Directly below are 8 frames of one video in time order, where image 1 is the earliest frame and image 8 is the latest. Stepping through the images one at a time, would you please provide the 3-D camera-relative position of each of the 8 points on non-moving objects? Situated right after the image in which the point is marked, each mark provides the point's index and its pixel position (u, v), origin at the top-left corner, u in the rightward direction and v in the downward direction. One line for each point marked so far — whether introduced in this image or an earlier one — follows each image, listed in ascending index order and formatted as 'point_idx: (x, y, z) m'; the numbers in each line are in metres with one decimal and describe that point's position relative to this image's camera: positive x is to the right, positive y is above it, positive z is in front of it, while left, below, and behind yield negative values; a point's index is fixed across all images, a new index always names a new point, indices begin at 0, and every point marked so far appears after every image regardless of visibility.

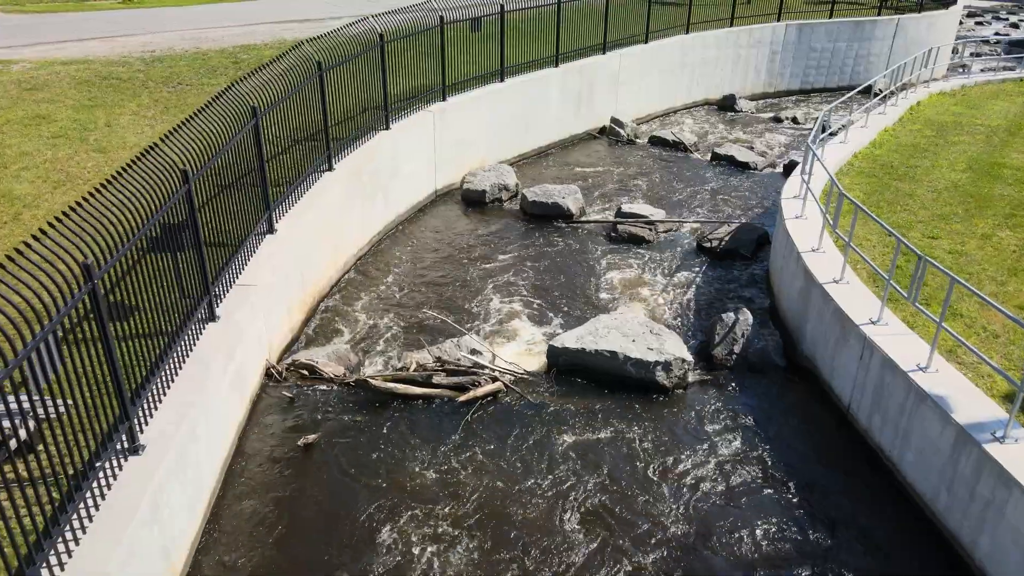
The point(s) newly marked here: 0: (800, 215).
0: (+4.4, +1.1, +11.7) m
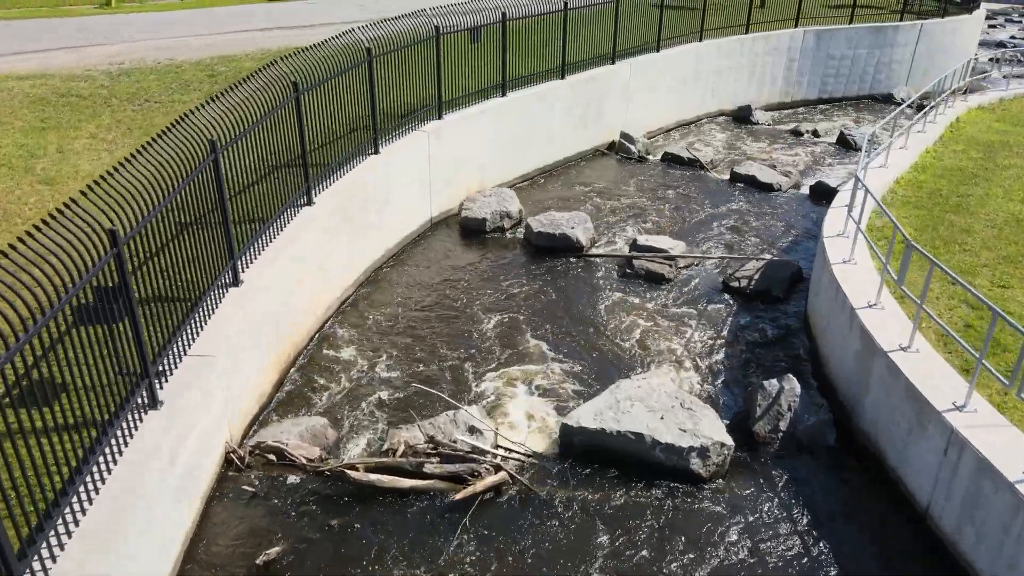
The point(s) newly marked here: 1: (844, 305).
0: (+4.5, +0.4, +10.2) m
1: (+4.0, -0.3, +9.2) m
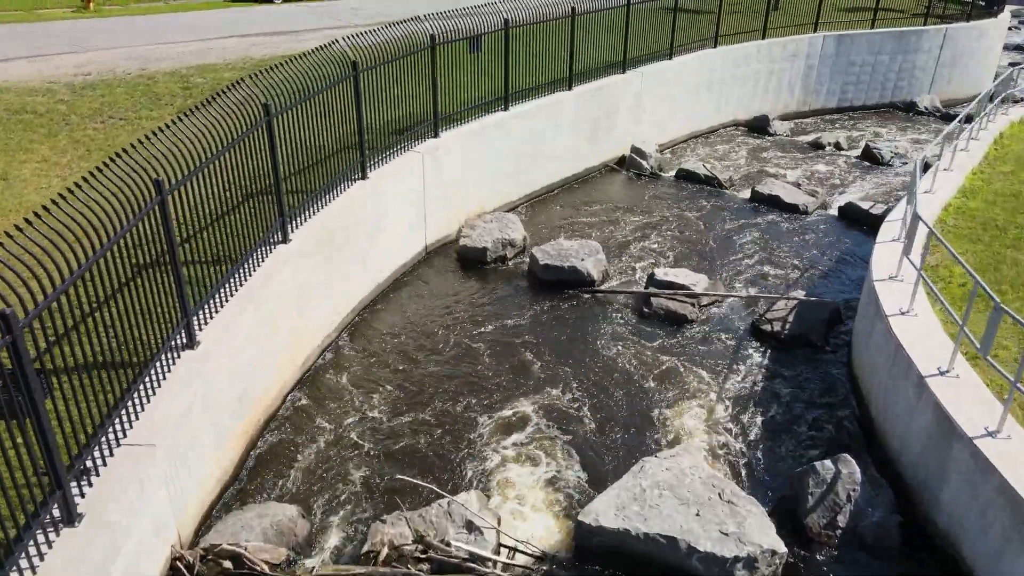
0: (+4.5, -0.3, +8.8) m
1: (+4.1, -0.9, +7.8) m
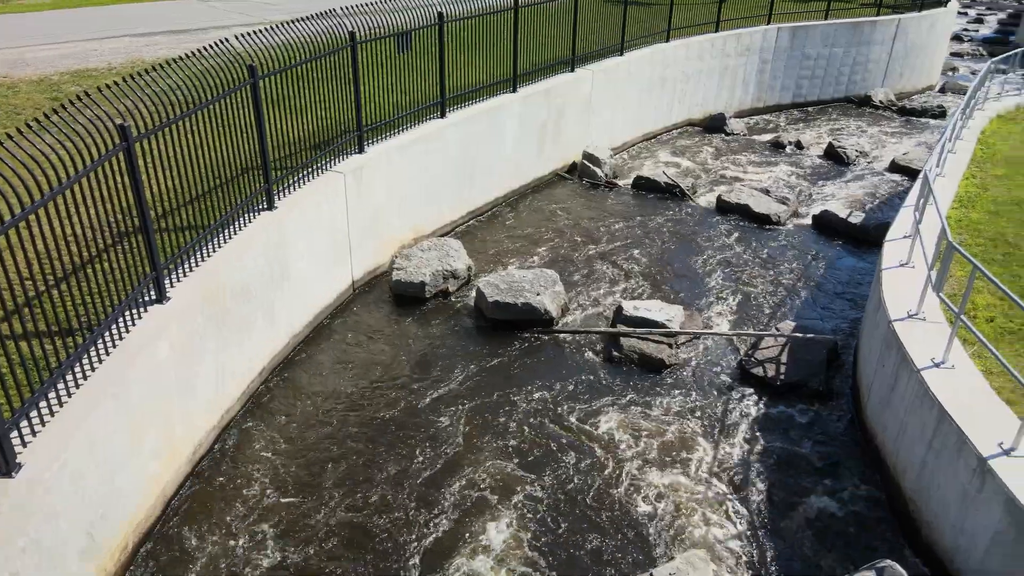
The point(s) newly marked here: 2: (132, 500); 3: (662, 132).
0: (+4.0, -0.7, +7.3) m
1: (+3.7, -1.3, +6.2) m
2: (-3.3, -1.8, +6.9) m
3: (+3.9, +4.0, +19.9) m
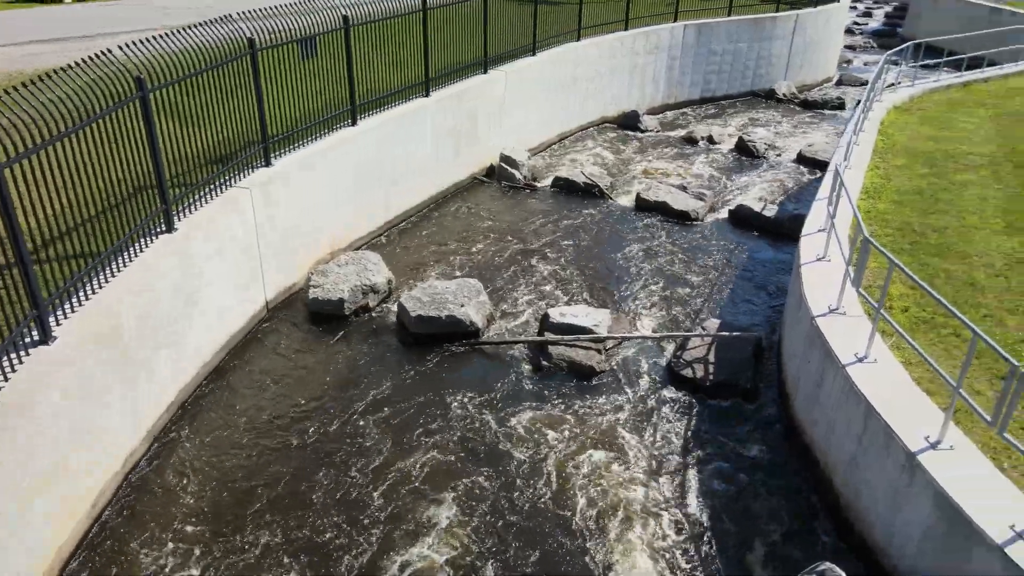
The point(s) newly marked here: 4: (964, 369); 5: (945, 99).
0: (+3.4, -0.6, +7.4) m
1: (+3.1, -1.3, +6.3) m
2: (-3.9, -2.2, +6.2) m
3: (+1.7, +4.0, +19.9) m
4: (+3.5, -0.6, +6.0) m
5: (+10.5, +4.6, +18.7) m
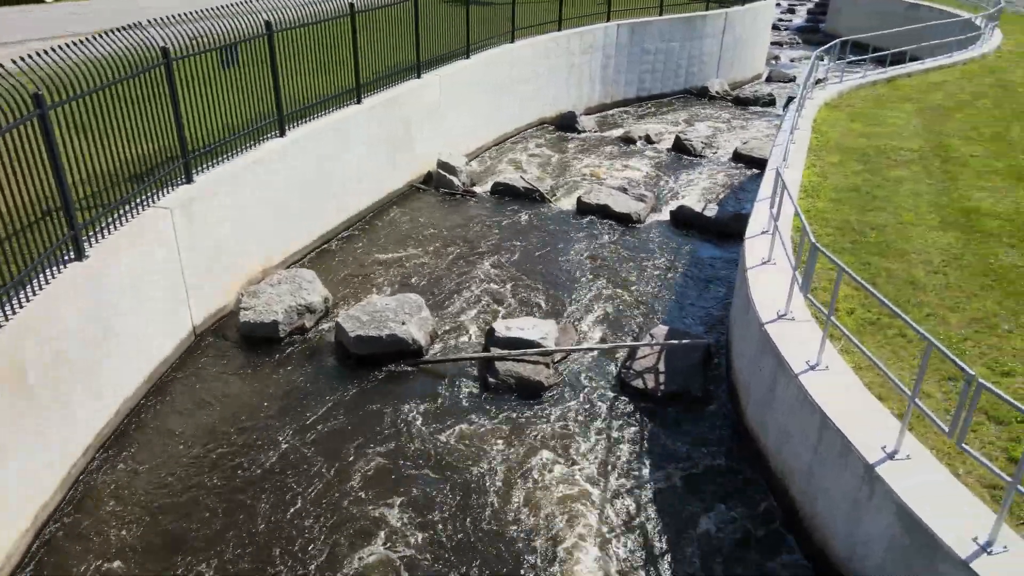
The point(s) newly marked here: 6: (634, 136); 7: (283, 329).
0: (+2.9, -0.7, +7.3) m
1: (+2.7, -1.3, +6.2) m
2: (-4.2, -2.5, +5.6) m
3: (+0.1, +3.9, +19.6) m
4: (+3.1, -0.7, +5.9) m
5: (+8.9, +4.8, +19.0) m
6: (+3.1, +3.8, +19.4) m
7: (-3.0, -0.5, +10.0) m
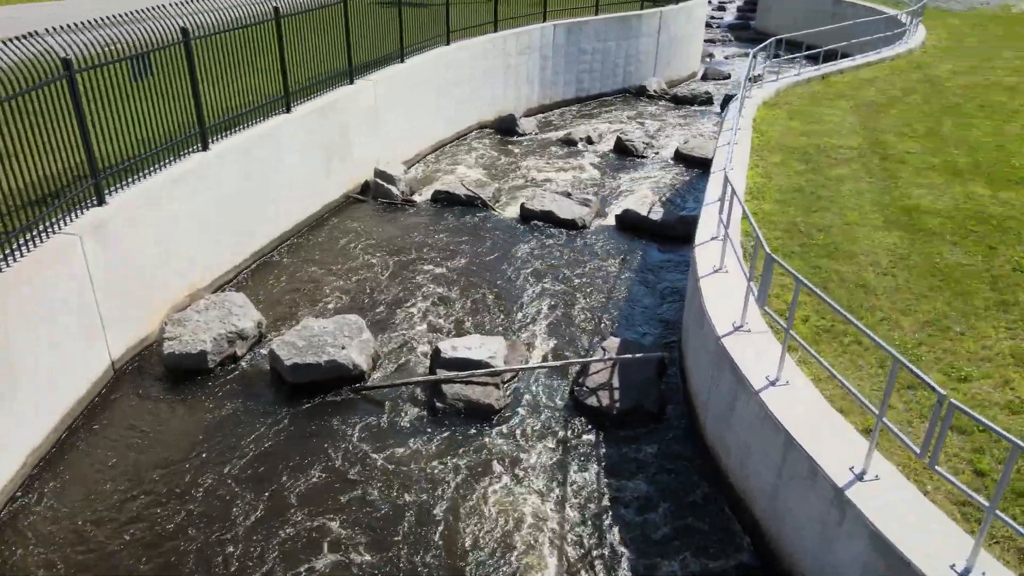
0: (+2.4, -0.8, +7.0) m
1: (+2.4, -1.5, +5.9) m
2: (-4.5, -2.9, +4.8) m
3: (-1.4, +3.7, +19.1) m
4: (+2.8, -0.8, +5.7) m
5: (+7.3, +4.9, +19.2) m
6: (+1.6, +3.7, +19.2) m
7: (-3.6, -0.8, +9.3) m
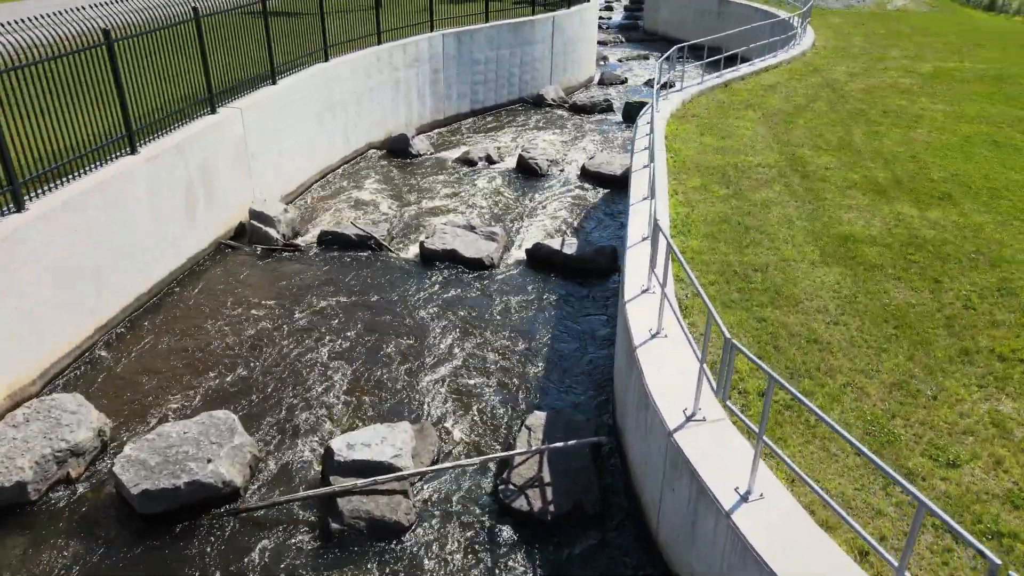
0: (+1.7, -1.5, +5.8) m
1: (+1.9, -2.1, +4.7) m
2: (-4.7, -3.9, +2.7) m
3: (-3.8, +2.8, +17.2) m
4: (+2.3, -1.4, +4.5) m
5: (+4.8, +4.4, +18.4) m
6: (-0.9, +2.9, +17.7) m
7: (-4.5, -1.9, +7.3) m
